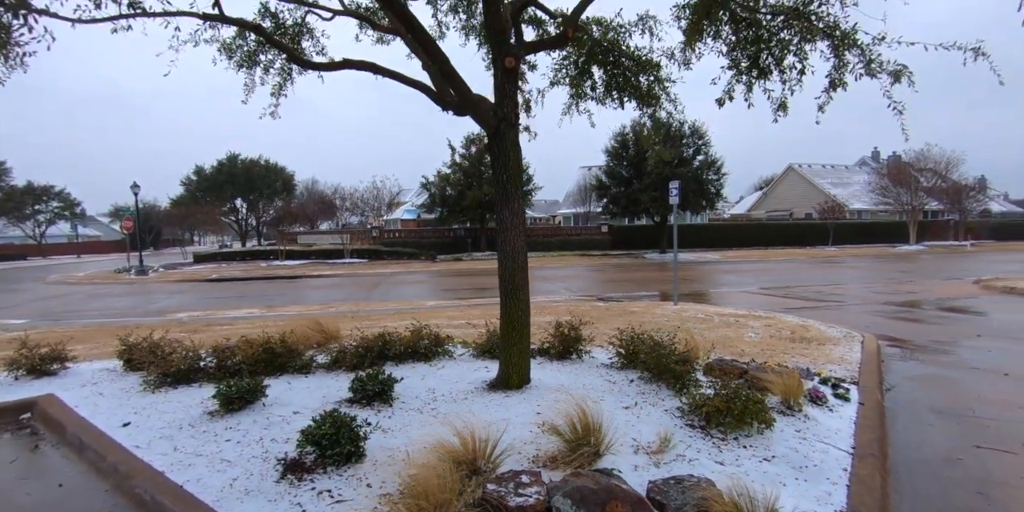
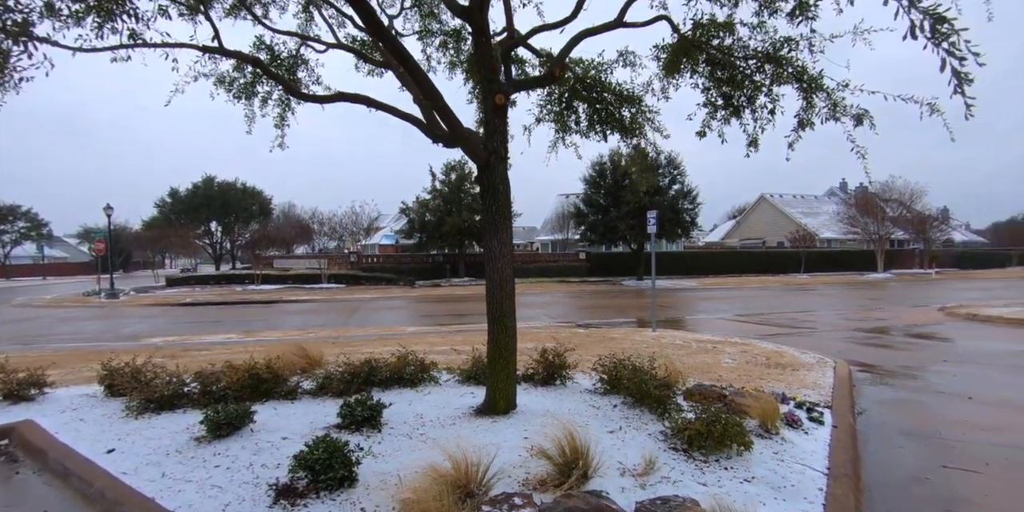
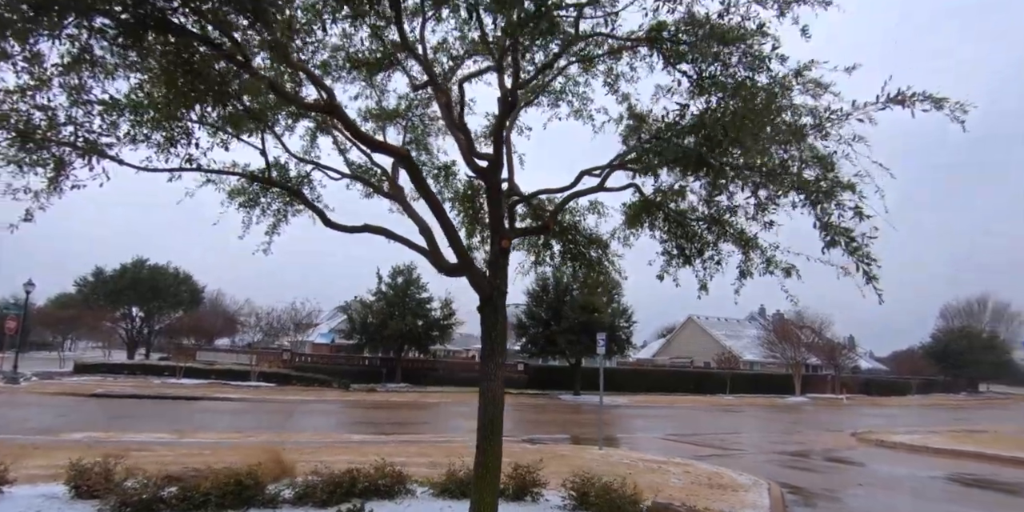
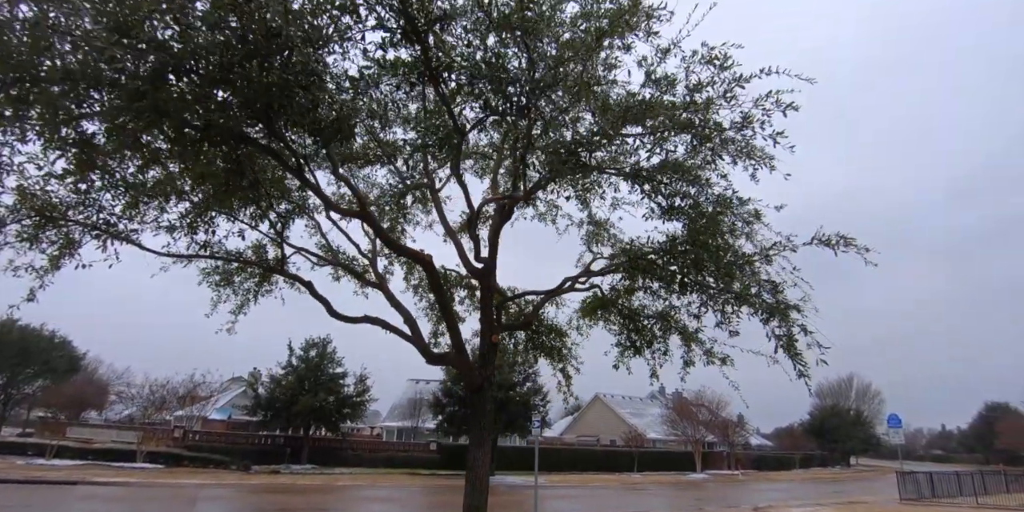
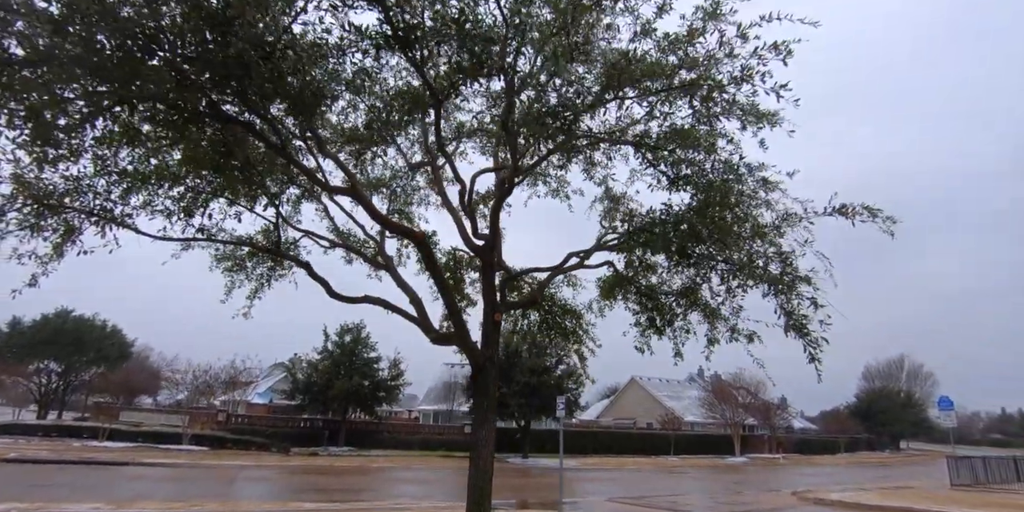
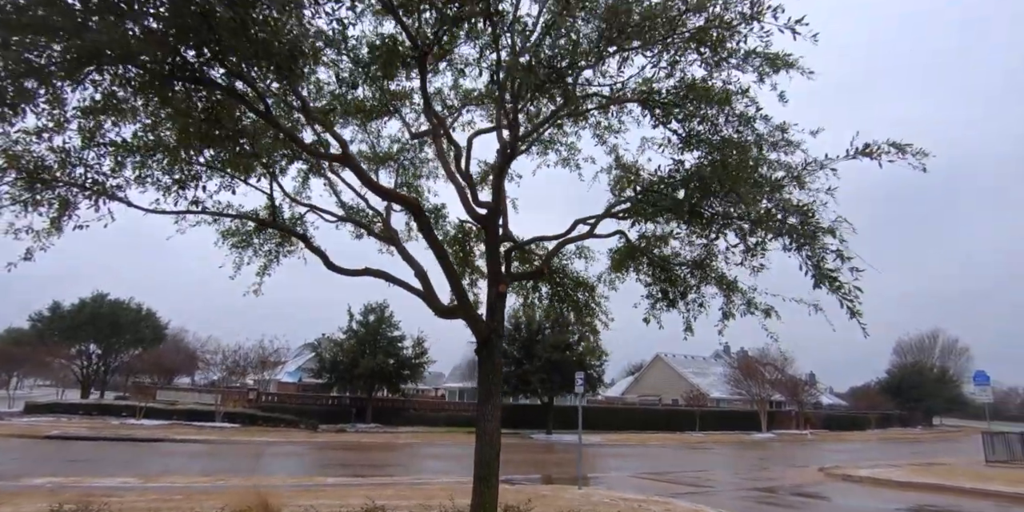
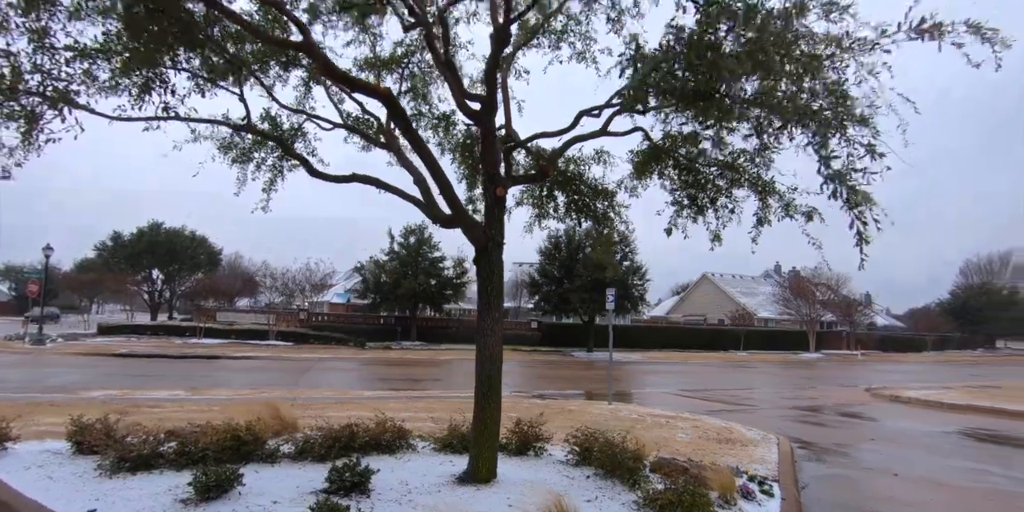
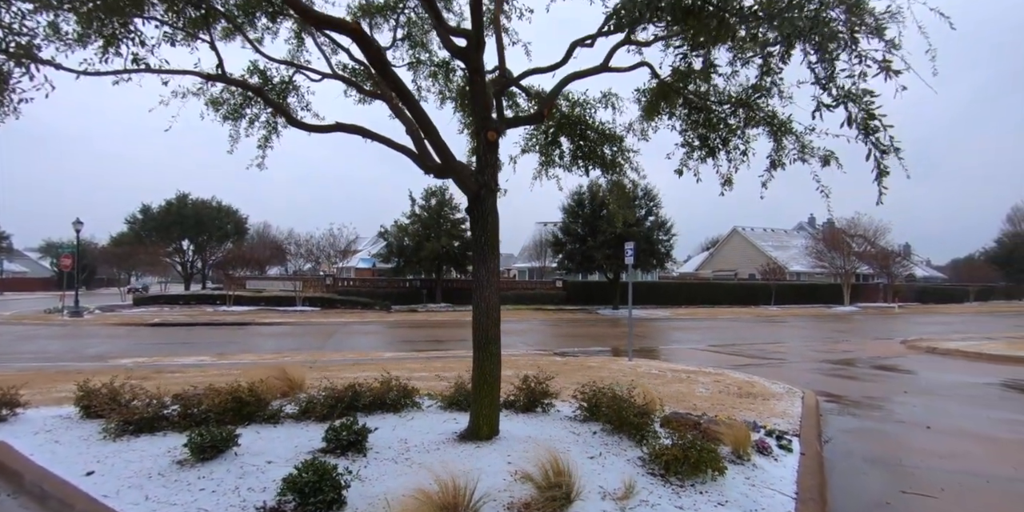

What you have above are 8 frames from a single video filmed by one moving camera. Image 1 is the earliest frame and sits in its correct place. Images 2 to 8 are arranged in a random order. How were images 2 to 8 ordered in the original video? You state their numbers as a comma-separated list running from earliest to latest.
2, 8, 7, 3, 6, 5, 4
